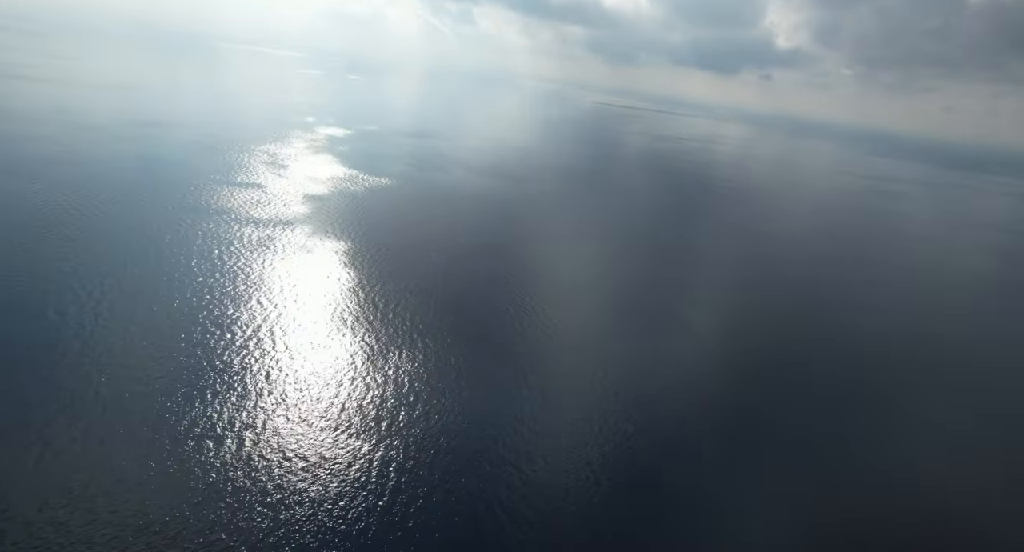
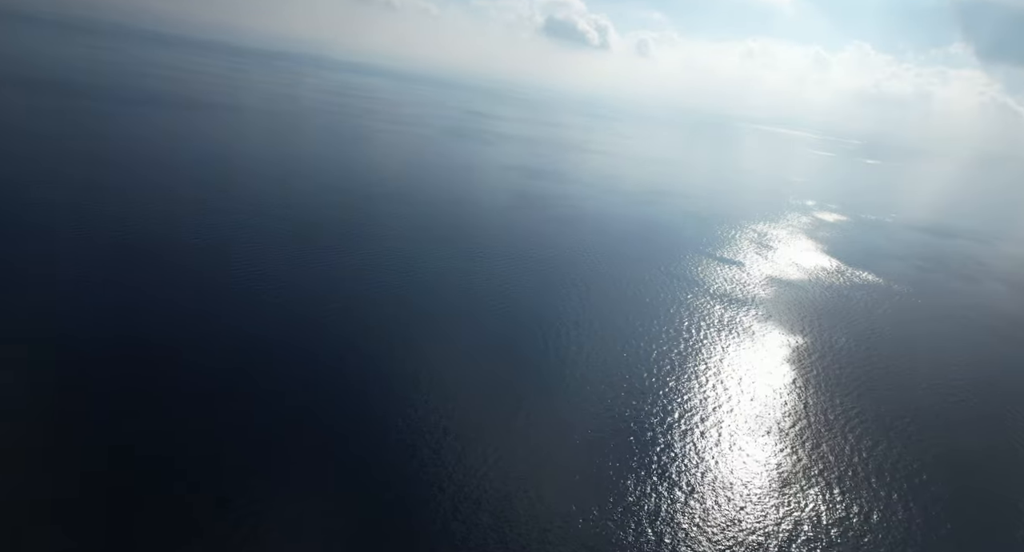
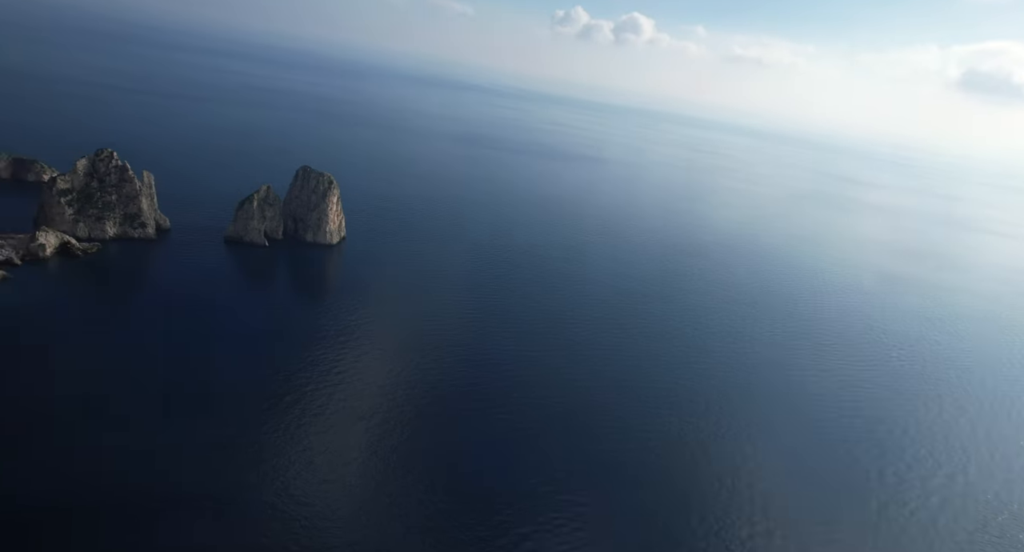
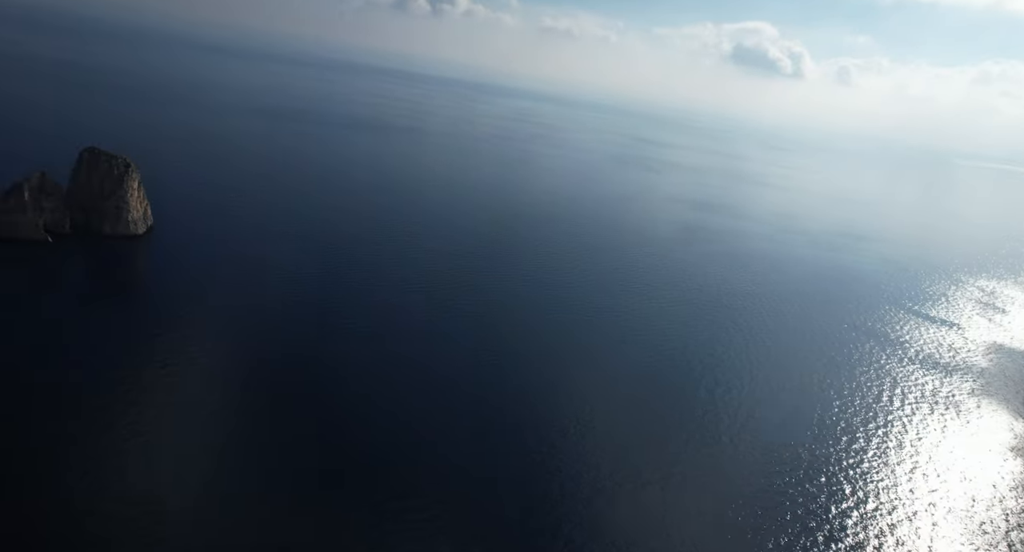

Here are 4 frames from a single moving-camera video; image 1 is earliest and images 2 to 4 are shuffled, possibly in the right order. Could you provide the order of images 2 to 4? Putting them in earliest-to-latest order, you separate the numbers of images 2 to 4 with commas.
2, 4, 3
